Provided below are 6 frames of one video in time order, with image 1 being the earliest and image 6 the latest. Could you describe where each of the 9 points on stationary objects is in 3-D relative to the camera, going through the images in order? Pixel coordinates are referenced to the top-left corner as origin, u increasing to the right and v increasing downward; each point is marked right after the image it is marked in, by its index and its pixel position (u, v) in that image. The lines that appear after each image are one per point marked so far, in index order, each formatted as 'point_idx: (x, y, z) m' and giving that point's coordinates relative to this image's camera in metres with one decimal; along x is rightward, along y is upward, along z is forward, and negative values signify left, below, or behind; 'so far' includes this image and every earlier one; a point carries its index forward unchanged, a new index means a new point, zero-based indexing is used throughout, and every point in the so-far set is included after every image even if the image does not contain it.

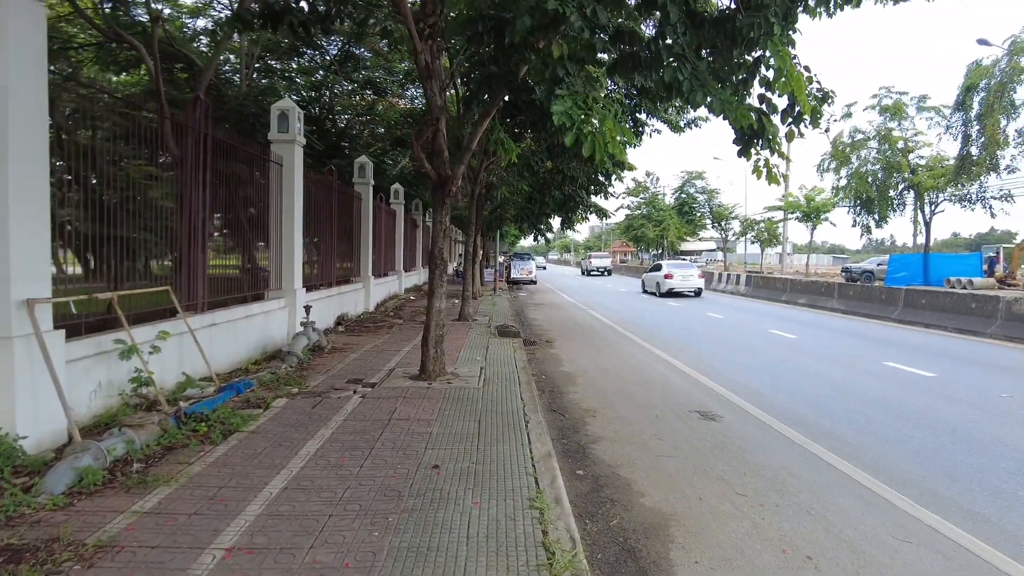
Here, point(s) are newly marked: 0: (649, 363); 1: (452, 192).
0: (+2.1, -1.1, +9.9) m
1: (-0.7, +1.1, +7.3) m
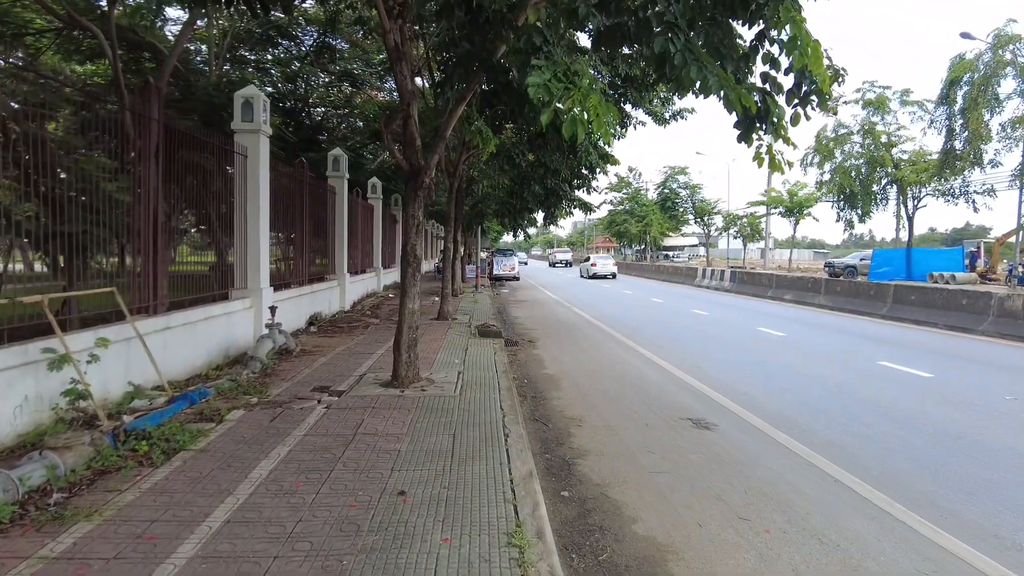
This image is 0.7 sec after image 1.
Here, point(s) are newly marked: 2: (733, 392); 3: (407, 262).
0: (+1.8, -1.1, +9.4) m
1: (-0.9, +1.1, +6.8) m
2: (+2.5, -1.2, +7.6) m
3: (-1.1, +0.3, +6.7) m
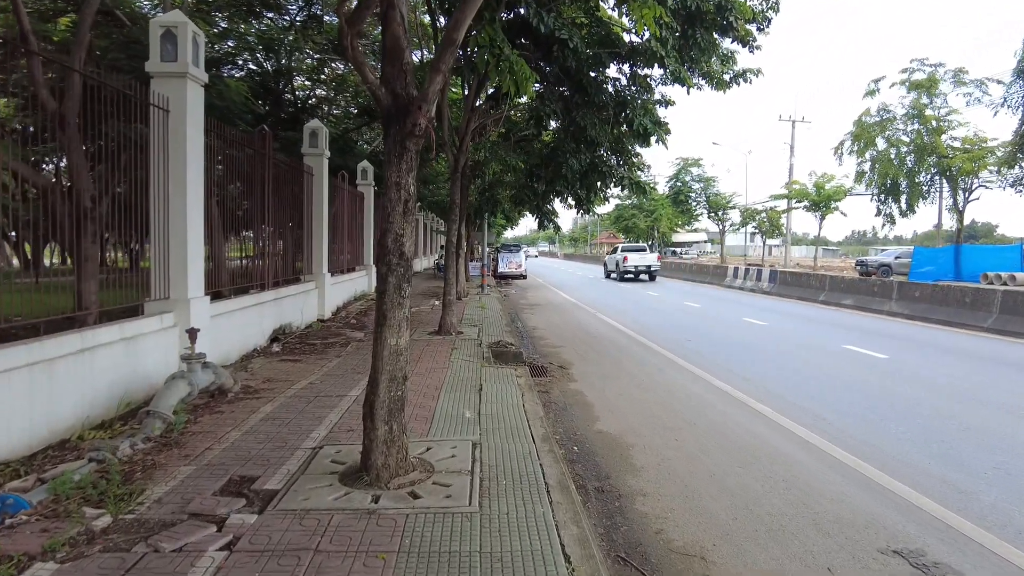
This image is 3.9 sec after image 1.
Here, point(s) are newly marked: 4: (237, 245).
0: (+2.1, -1.2, +6.6) m
1: (-0.5, +1.0, +4.0) m
2: (+2.9, -1.4, +4.8) m
3: (-0.7, +0.1, +3.9) m
4: (-3.8, +0.6, +9.3) m
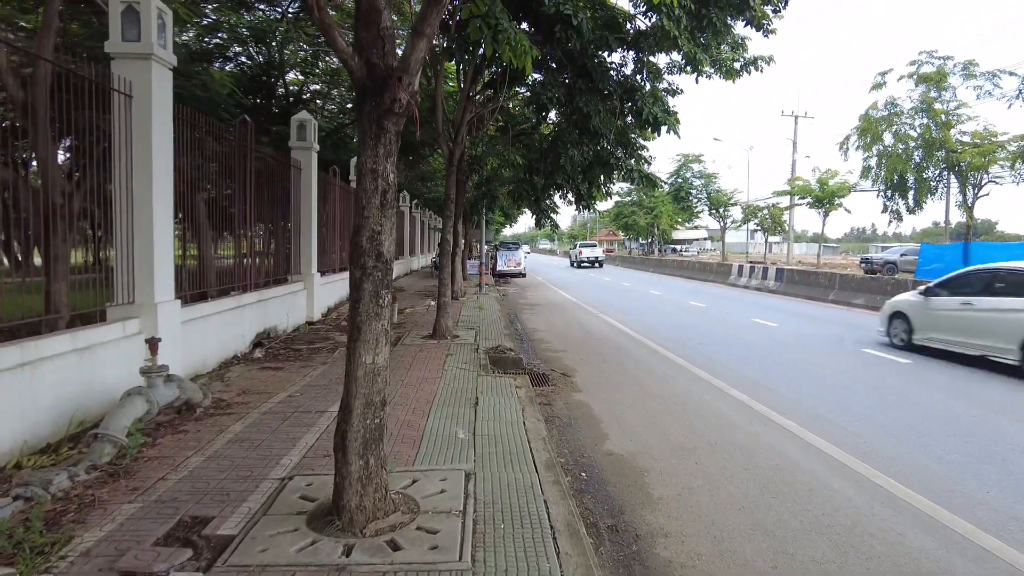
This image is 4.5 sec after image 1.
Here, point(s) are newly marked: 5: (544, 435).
0: (+2.1, -1.2, +6.0) m
1: (-0.5, +0.9, +3.3) m
2: (+2.9, -1.4, +4.2) m
3: (-0.7, +0.1, +3.3) m
4: (-3.9, +0.6, +8.7) m
5: (+0.2, -1.1, +5.1) m
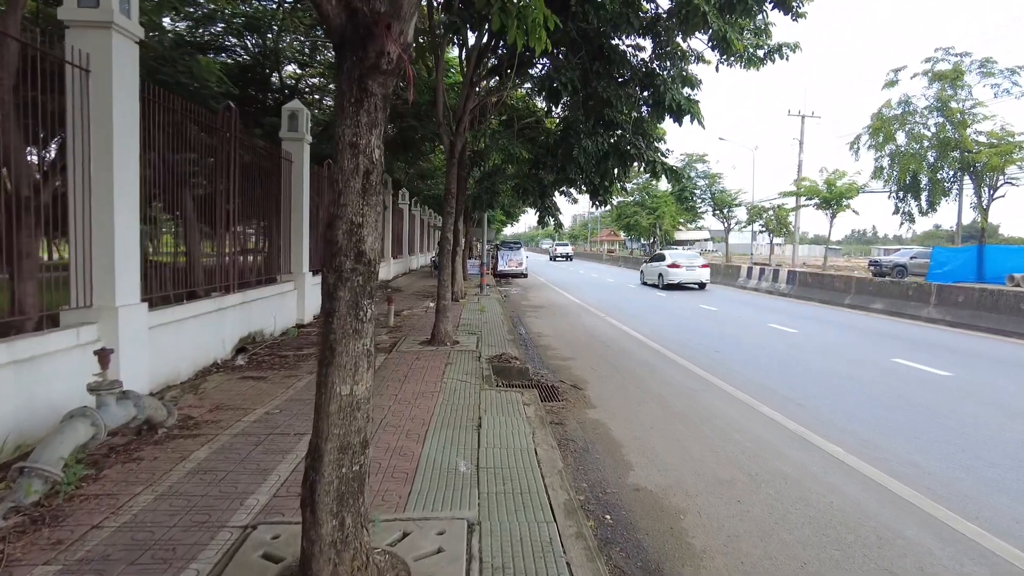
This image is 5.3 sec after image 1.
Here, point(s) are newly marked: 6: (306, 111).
0: (+2.2, -1.3, +5.2) m
1: (-0.5, +0.9, +2.6) m
2: (+2.9, -1.5, +3.4) m
3: (-0.7, +0.1, +2.5) m
4: (-3.8, +0.6, +7.9) m
5: (+0.3, -1.2, +4.4) m
6: (-3.5, +3.0, +11.4) m
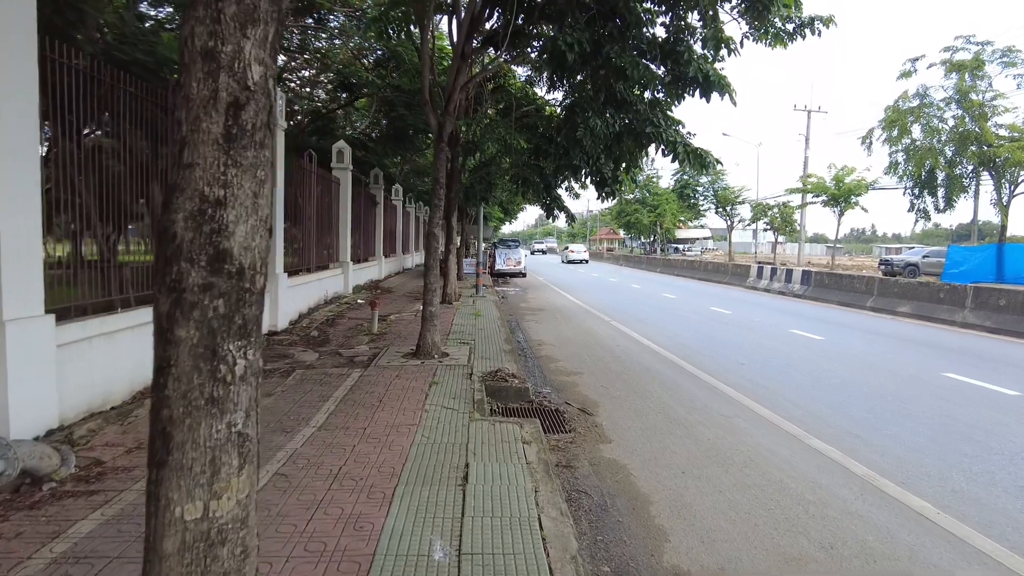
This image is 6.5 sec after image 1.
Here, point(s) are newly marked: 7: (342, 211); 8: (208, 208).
0: (+2.1, -1.4, +4.1) m
1: (-0.5, +0.8, +1.4) m
2: (+2.9, -1.5, +2.3) m
3: (-0.7, 0.0, +1.3) m
4: (-3.8, +0.5, +6.7) m
5: (+0.3, -1.2, +3.2) m
6: (-3.5, +3.0, +10.2) m
7: (-4.0, +1.9, +15.8) m
8: (-0.6, +0.2, +1.4) m
